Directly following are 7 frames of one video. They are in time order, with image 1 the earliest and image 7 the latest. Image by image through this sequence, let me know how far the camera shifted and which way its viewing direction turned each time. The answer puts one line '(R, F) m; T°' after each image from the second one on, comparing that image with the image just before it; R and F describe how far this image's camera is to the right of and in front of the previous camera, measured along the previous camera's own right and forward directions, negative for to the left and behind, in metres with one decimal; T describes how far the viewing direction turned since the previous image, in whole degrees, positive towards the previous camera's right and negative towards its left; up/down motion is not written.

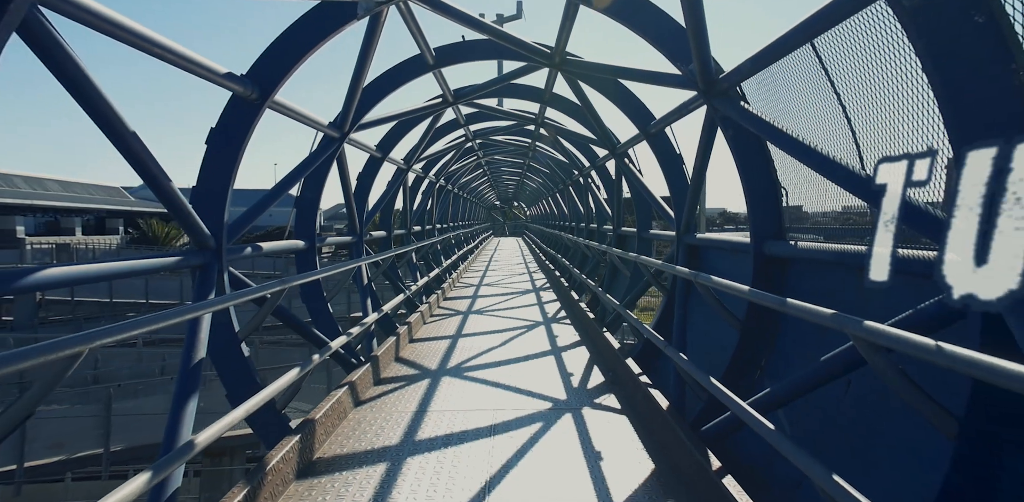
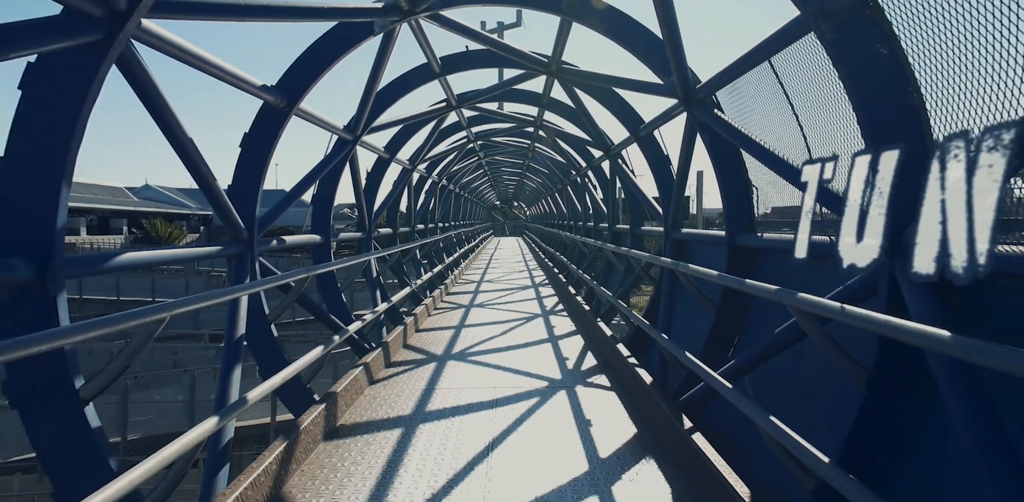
(0.0, -0.6) m; 0°
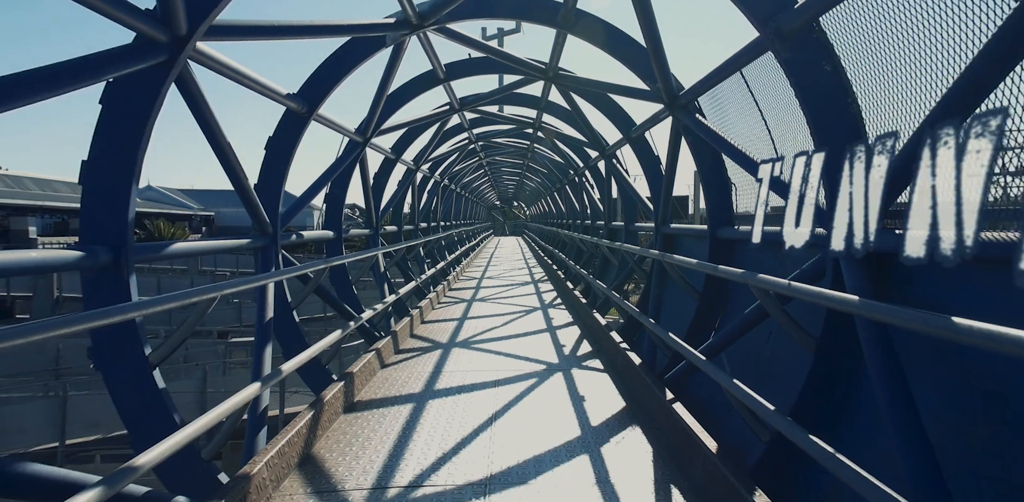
(0.0, -0.5) m; 0°
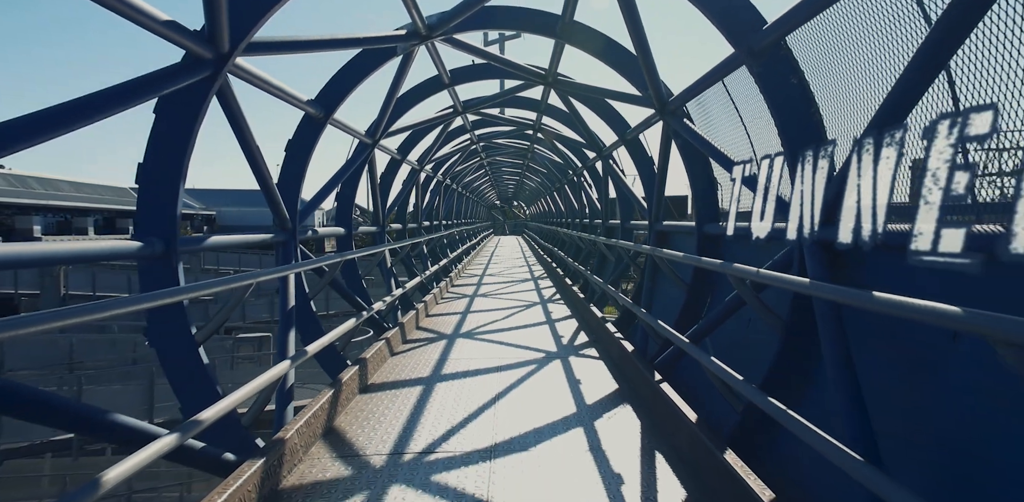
(0.0, -0.5) m; 0°
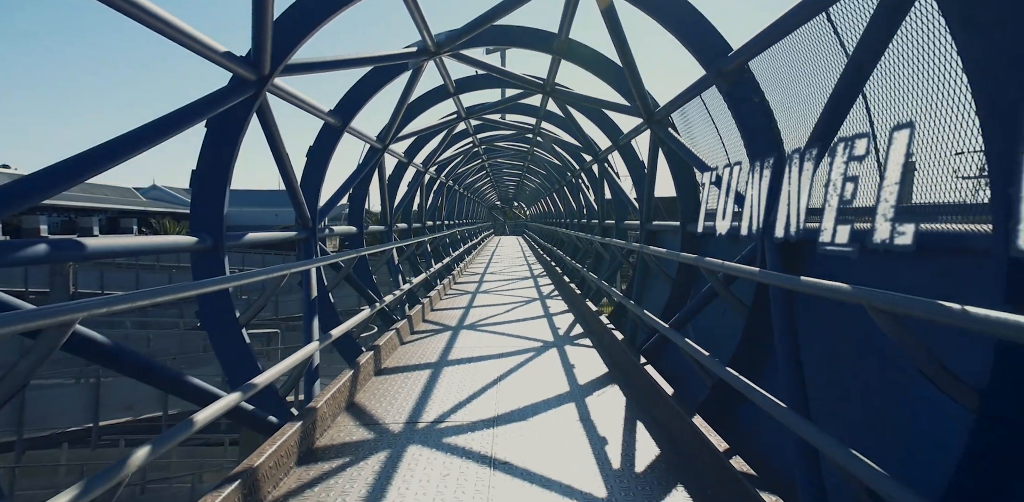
(0.0, -0.6) m; 0°
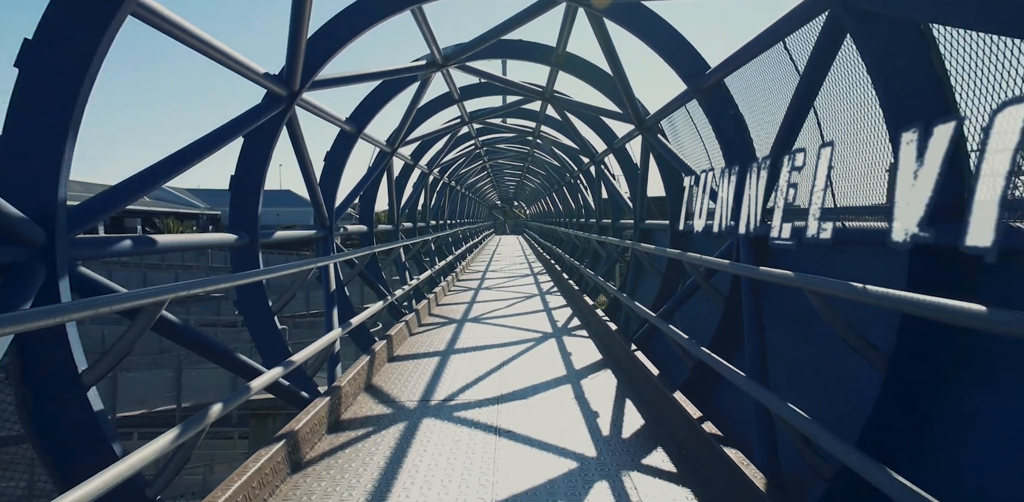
(0.0, -0.6) m; 0°
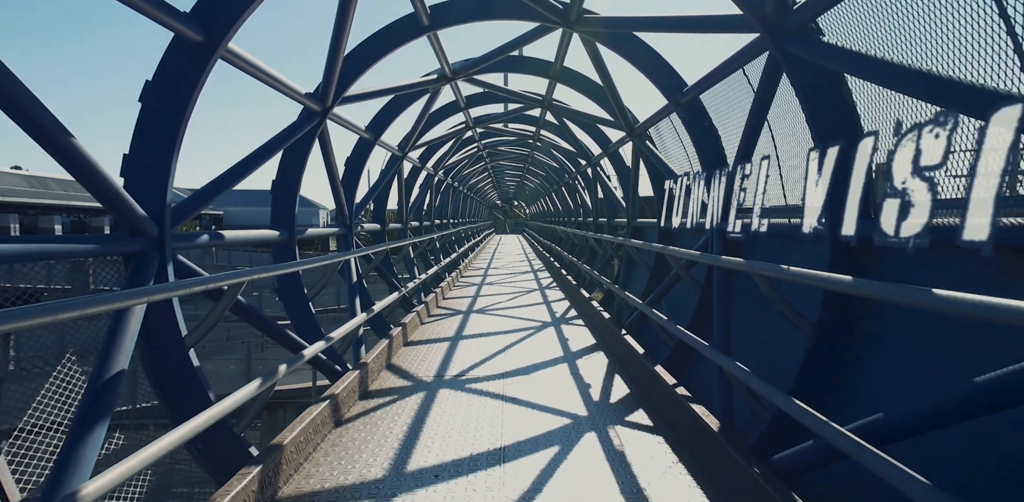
(-0.1, -0.8) m; 0°
